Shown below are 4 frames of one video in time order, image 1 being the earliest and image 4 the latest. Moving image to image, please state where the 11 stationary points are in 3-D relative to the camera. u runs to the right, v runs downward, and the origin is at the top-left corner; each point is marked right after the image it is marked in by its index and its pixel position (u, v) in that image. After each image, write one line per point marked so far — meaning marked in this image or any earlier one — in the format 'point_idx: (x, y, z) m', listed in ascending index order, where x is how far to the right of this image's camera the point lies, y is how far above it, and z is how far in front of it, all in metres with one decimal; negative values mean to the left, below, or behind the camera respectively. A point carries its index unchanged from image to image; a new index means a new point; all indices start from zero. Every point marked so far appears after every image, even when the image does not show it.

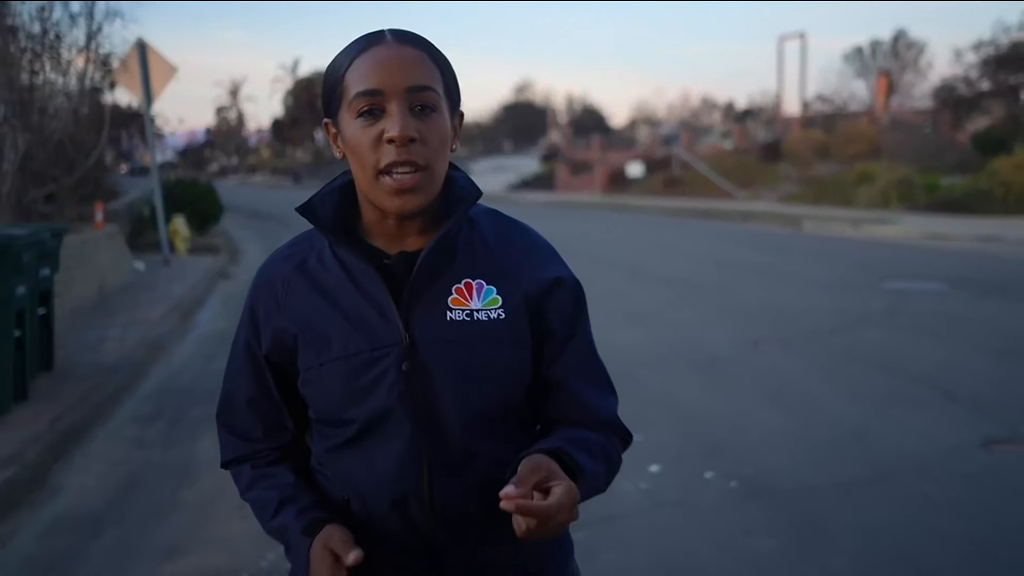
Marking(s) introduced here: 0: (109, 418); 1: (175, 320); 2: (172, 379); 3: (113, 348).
0: (-3.0, -1.0, +6.9) m
1: (-4.0, -0.4, +10.8) m
2: (-3.0, -0.8, +8.1) m
3: (-3.8, -0.6, +8.8) m
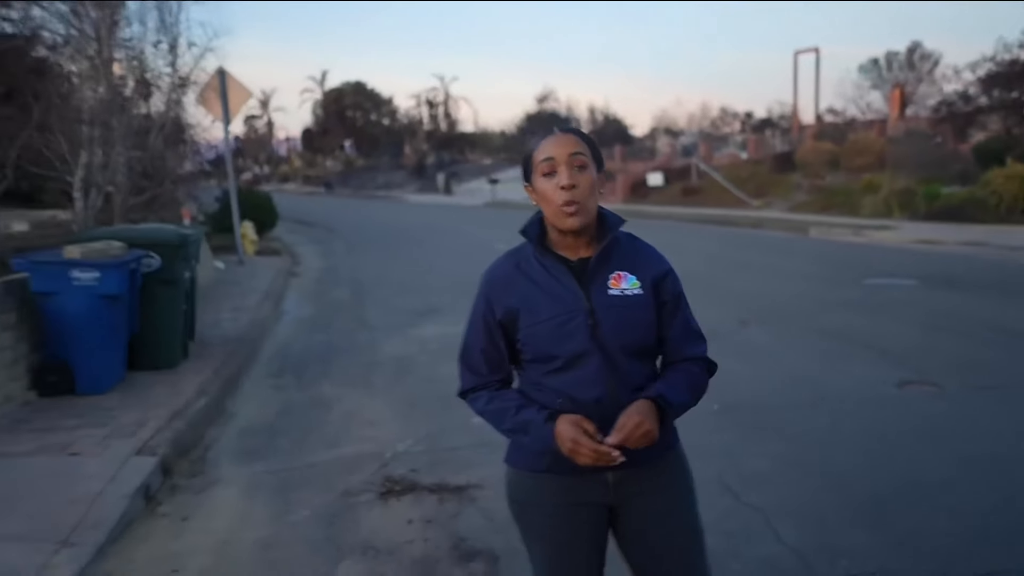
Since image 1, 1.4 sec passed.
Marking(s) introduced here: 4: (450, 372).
0: (-2.6, -0.8, +9.1) m
1: (-3.4, -0.3, +13.0) m
2: (-2.6, -0.7, +10.3) m
3: (-3.4, -0.4, +11.0) m
4: (-0.6, -0.8, +8.8) m
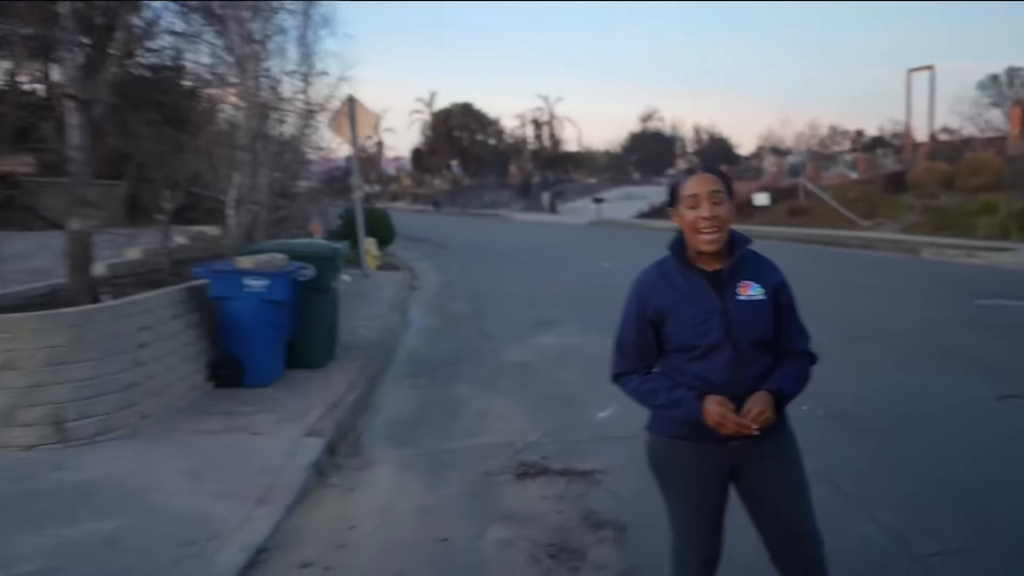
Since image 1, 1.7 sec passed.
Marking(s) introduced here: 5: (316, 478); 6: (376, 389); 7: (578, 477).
0: (-1.4, -0.9, +10.1) m
1: (-1.8, -0.4, +14.0) m
2: (-1.2, -0.8, +11.3) m
3: (-1.9, -0.6, +12.1) m
4: (+0.6, -0.9, +9.6) m
5: (-1.4, -1.3, +6.3) m
6: (-1.4, -1.0, +9.2) m
7: (+0.4, -1.3, +6.2) m
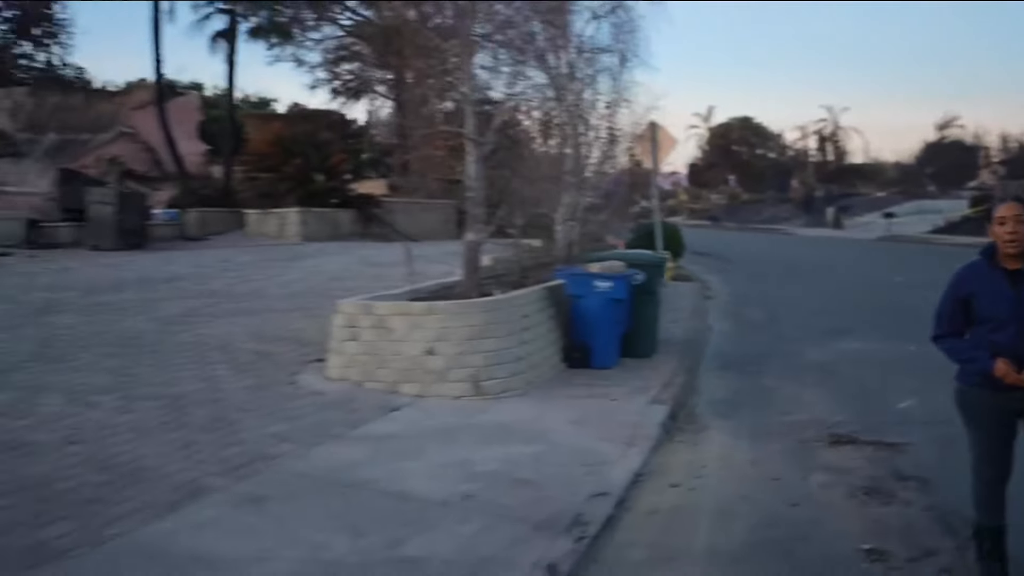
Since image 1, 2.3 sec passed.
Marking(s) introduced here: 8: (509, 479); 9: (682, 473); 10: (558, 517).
0: (+2.4, -1.0, +11.7) m
1: (+3.2, -0.6, +15.7) m
2: (+3.0, -0.9, +12.9) m
3: (+2.5, -0.7, +13.8) m
4: (+4.2, -1.0, +10.7) m
5: (+1.4, -1.3, +8.1) m
6: (+2.2, -1.1, +10.9) m
7: (+3.0, -1.3, +7.5) m
8: (0.0, -1.4, +6.5) m
9: (+1.3, -1.4, +7.0) m
10: (+0.3, -1.5, +5.8) m
